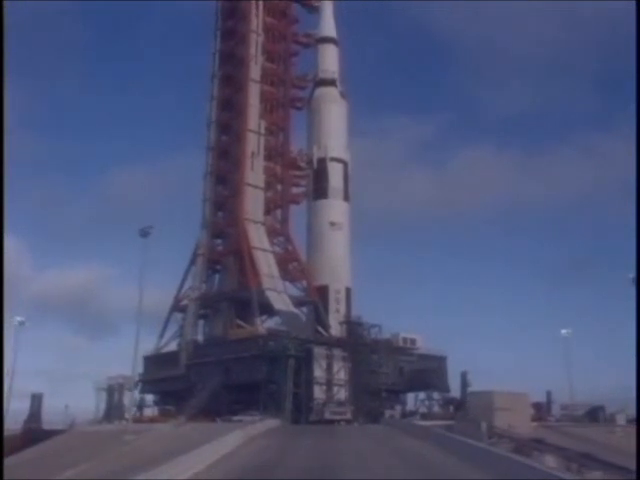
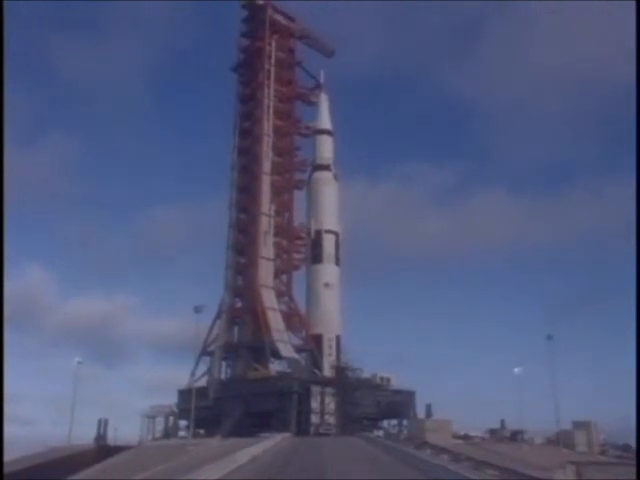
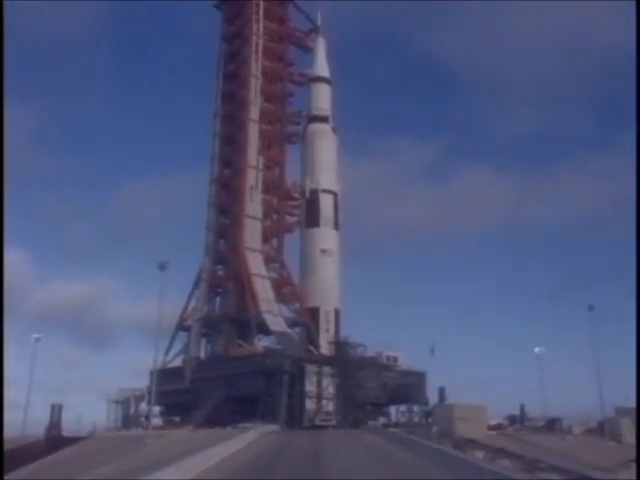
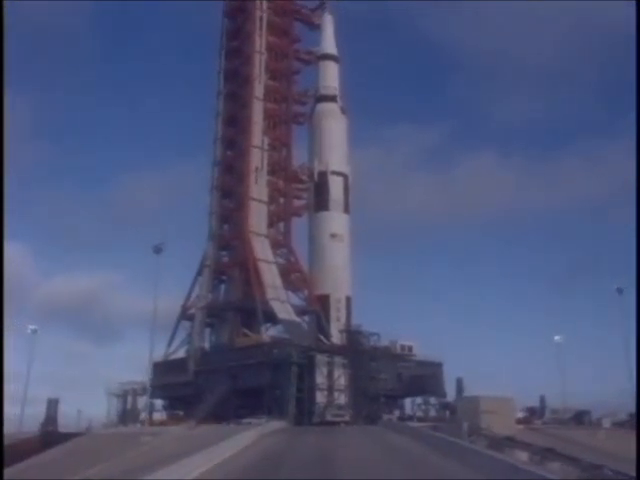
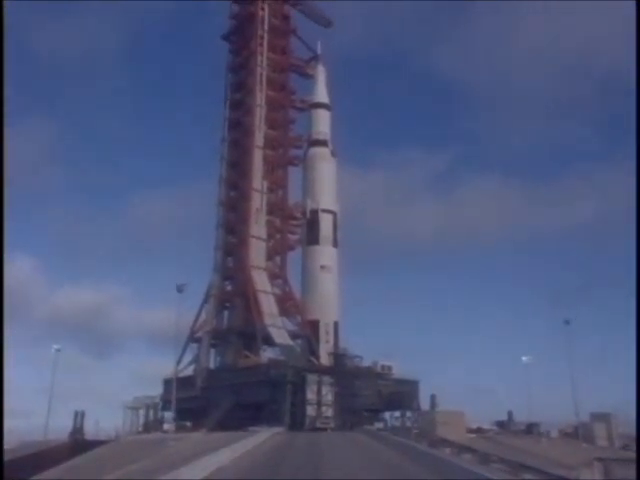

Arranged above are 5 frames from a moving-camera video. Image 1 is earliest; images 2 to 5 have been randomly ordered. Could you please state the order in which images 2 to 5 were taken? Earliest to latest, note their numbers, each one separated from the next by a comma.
4, 3, 5, 2
